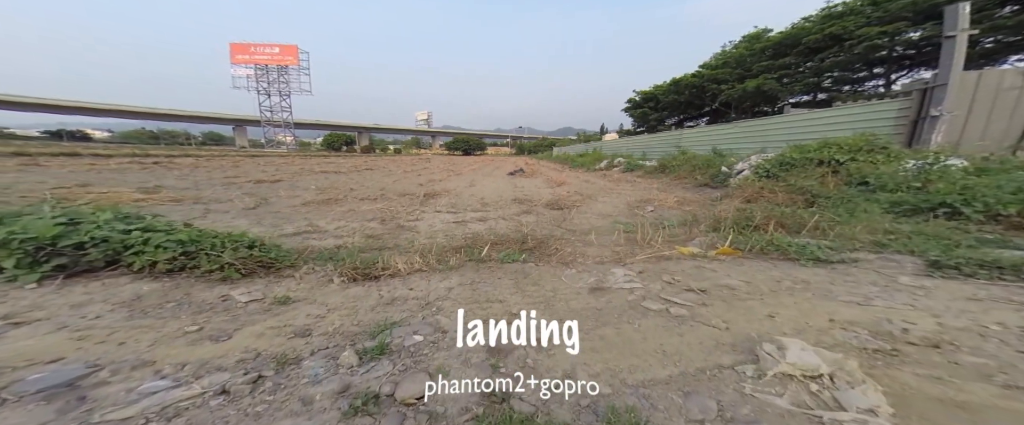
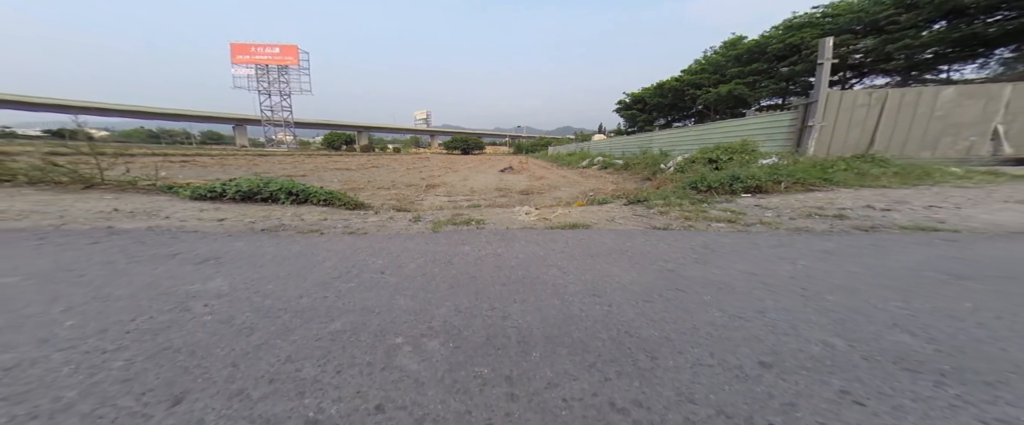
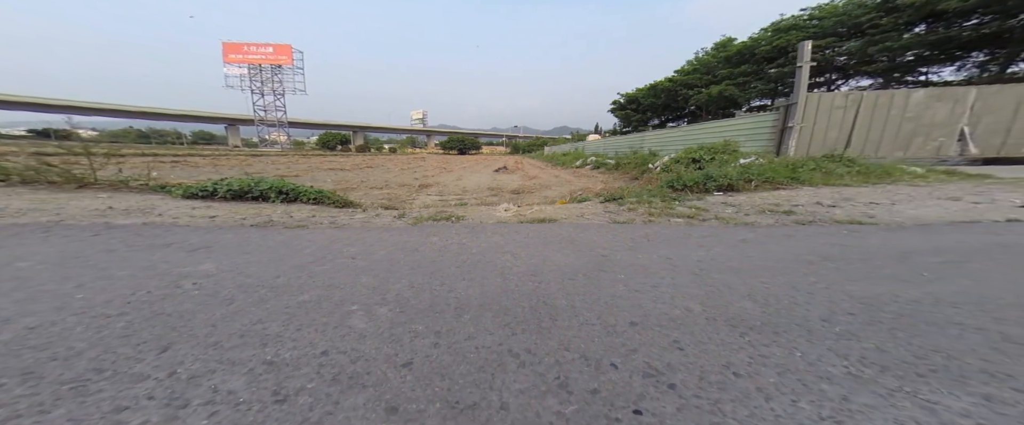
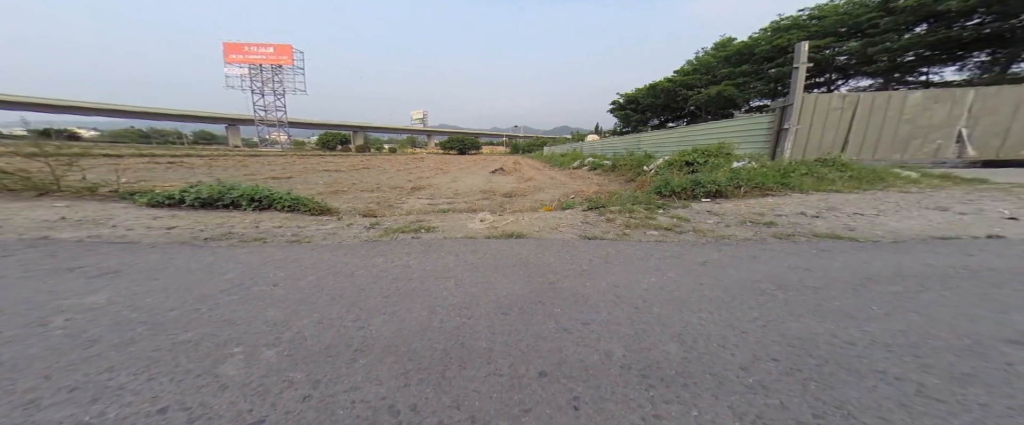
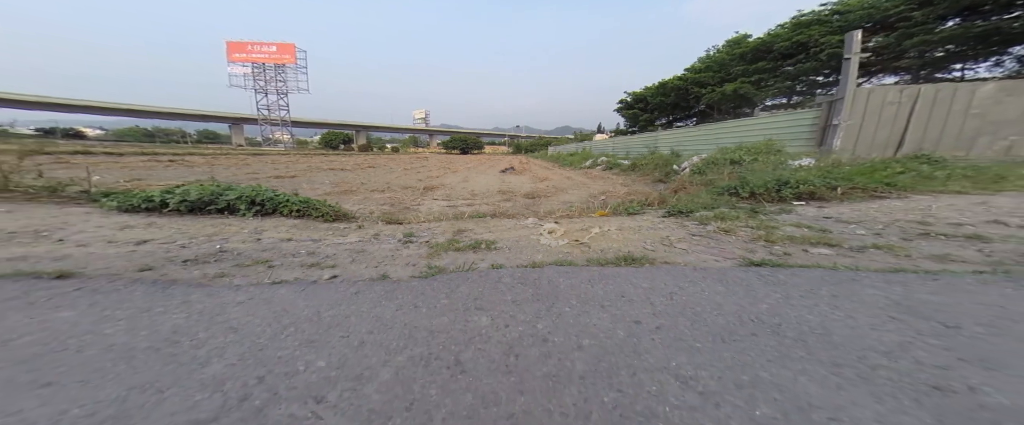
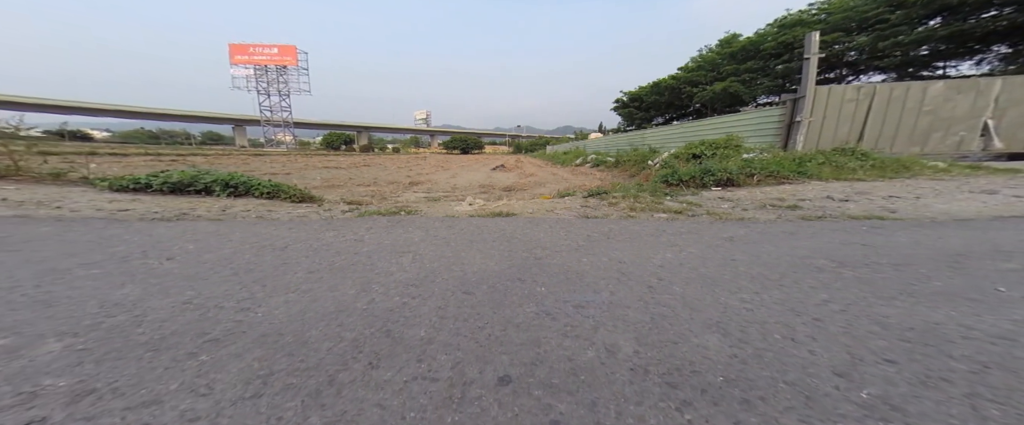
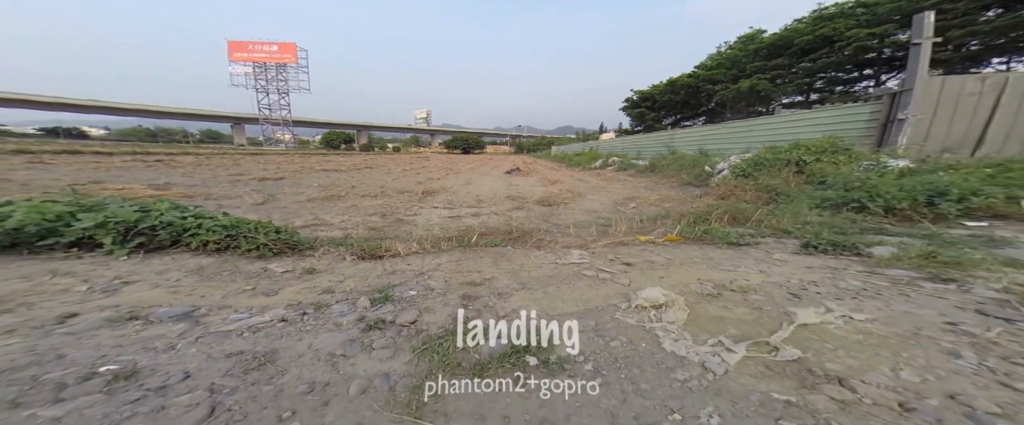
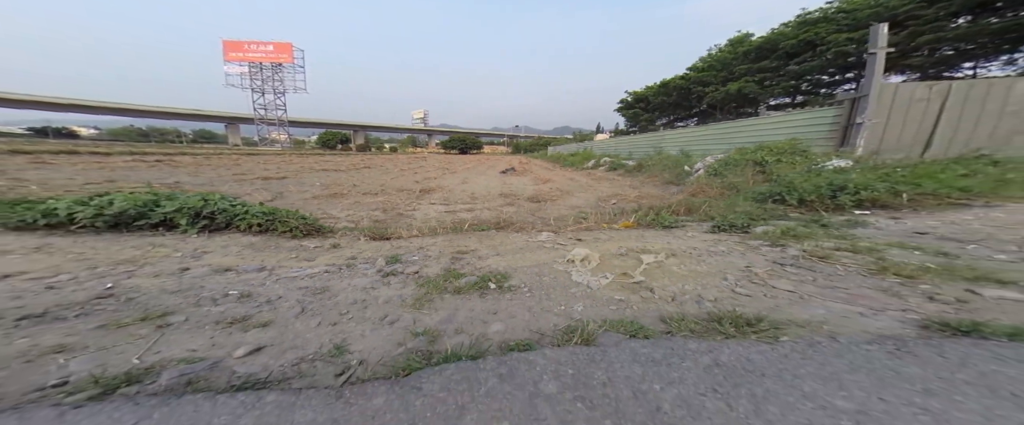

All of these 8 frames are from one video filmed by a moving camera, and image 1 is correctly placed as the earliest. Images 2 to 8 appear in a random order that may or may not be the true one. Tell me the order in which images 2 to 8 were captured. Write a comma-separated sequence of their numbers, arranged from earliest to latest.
7, 8, 5, 2, 3, 4, 6
